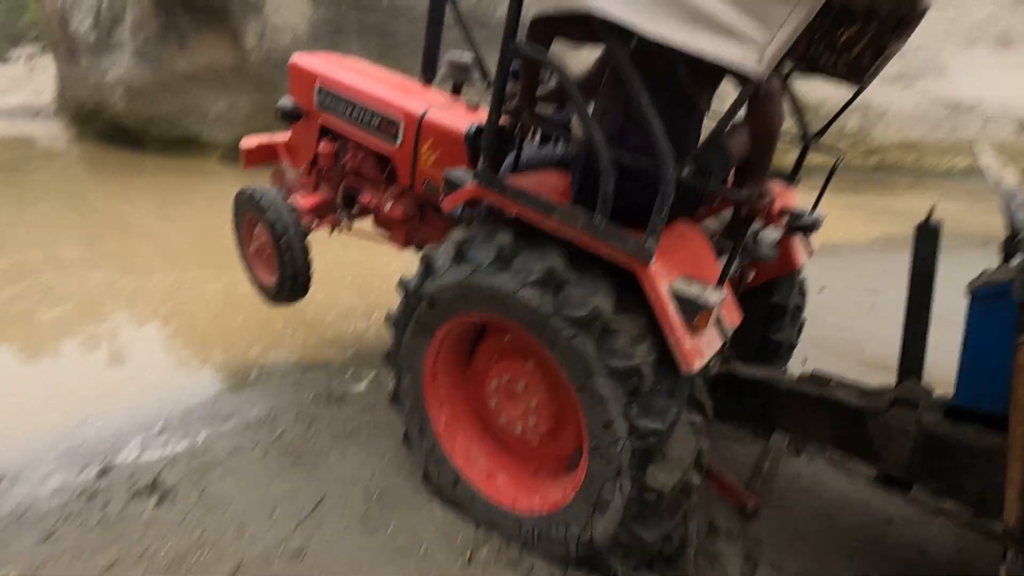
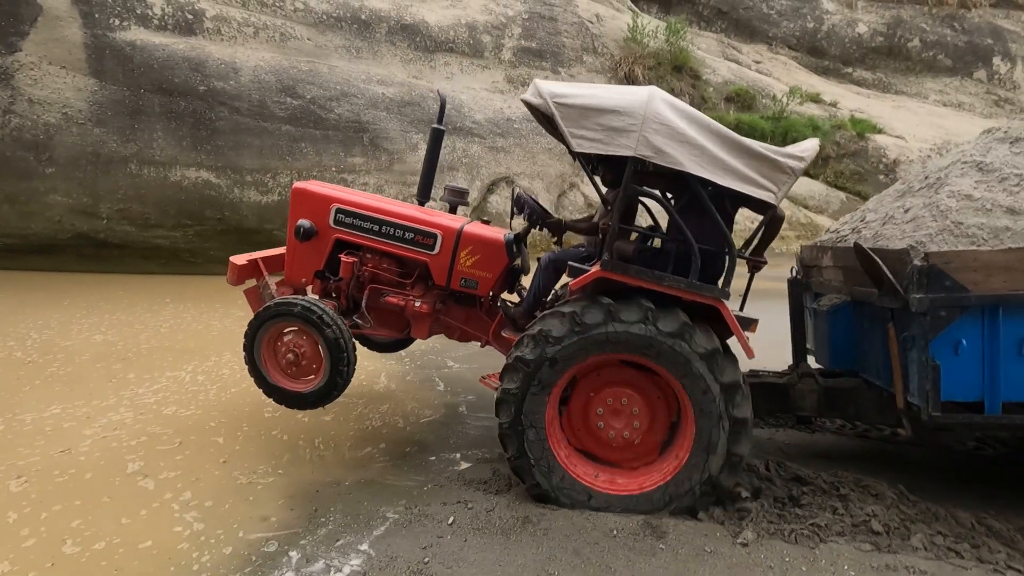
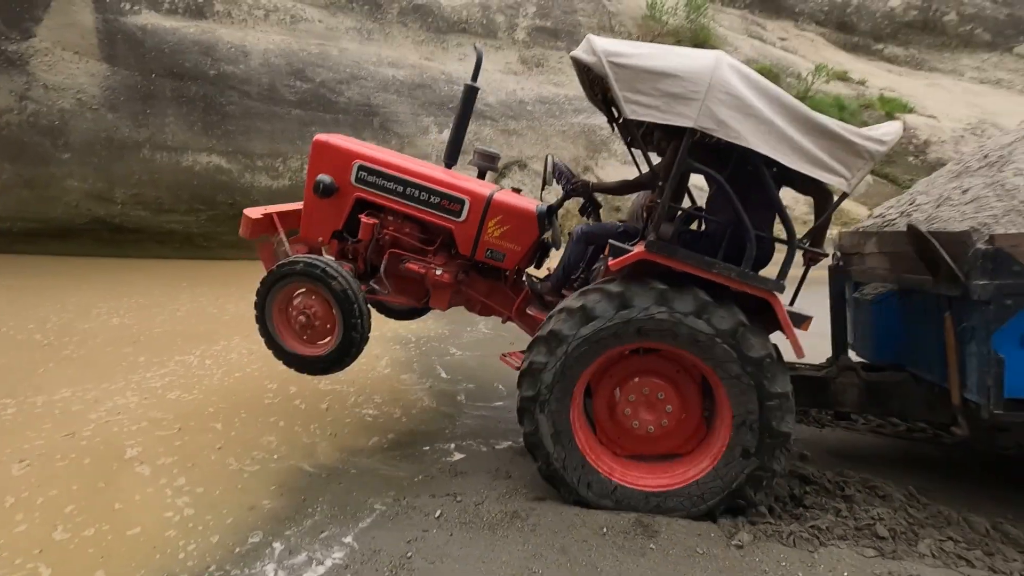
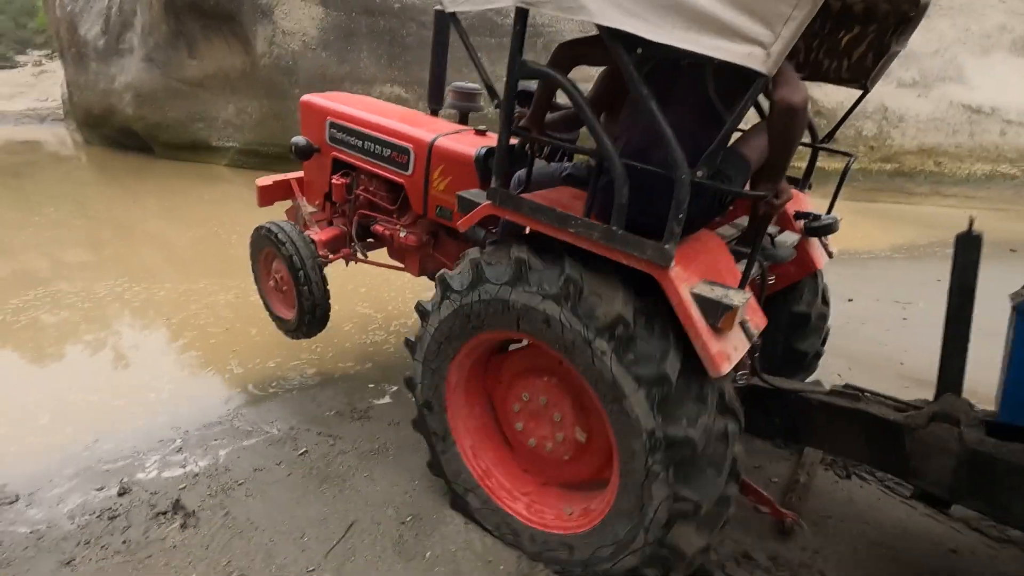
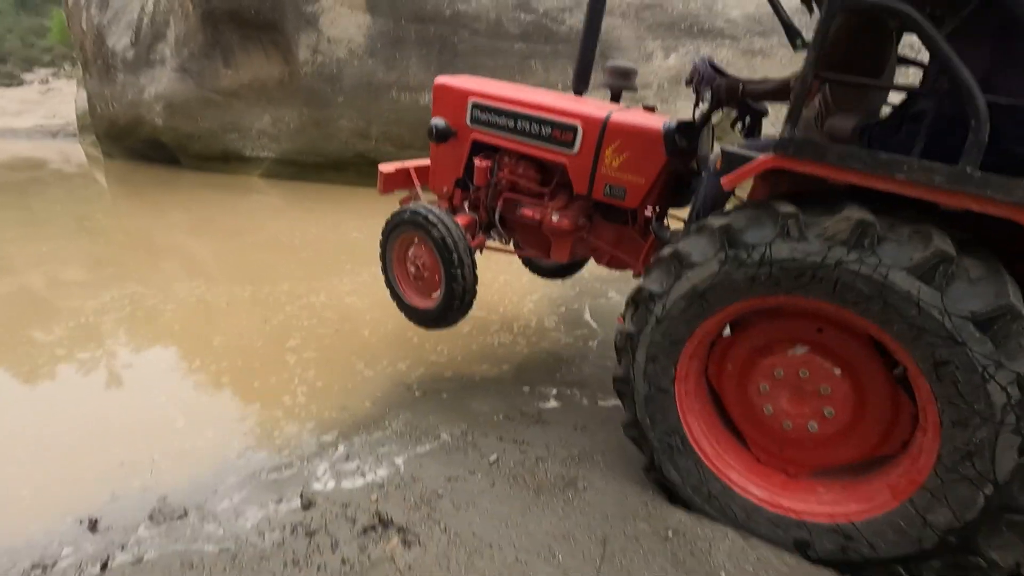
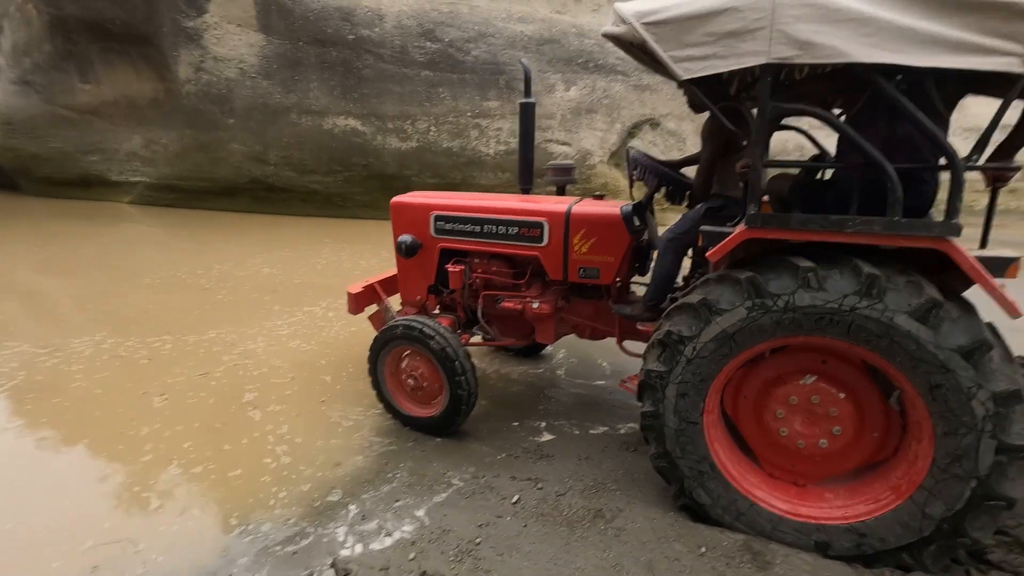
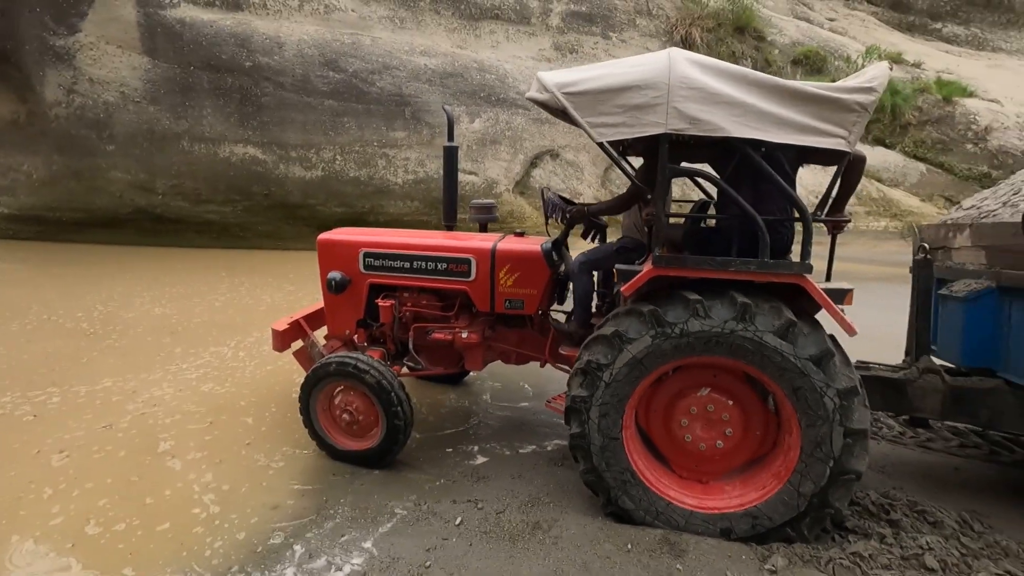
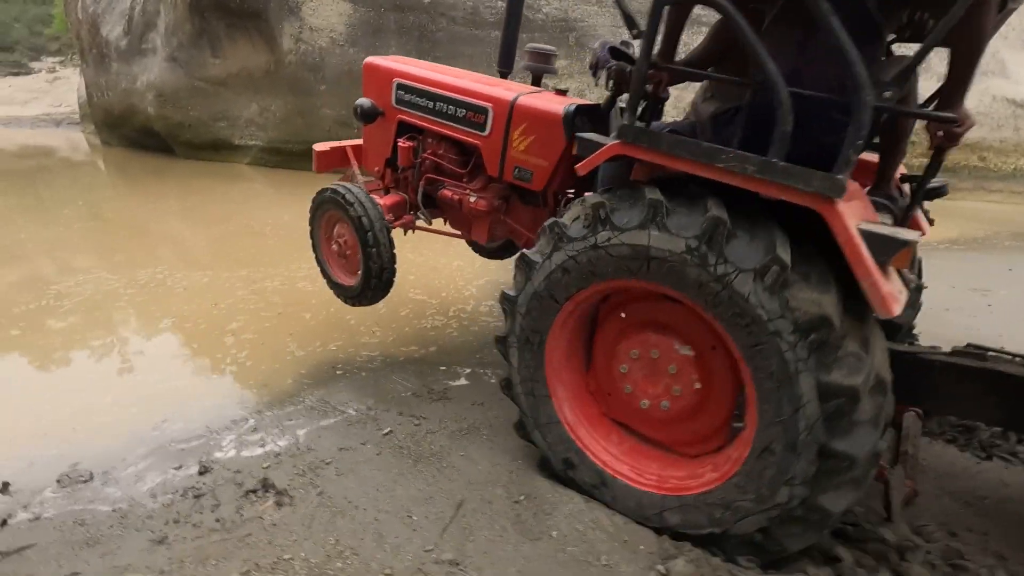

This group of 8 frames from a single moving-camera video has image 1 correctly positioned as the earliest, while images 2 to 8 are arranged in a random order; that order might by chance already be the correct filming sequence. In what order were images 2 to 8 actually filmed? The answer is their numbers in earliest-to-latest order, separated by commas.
4, 8, 5, 6, 7, 3, 2
